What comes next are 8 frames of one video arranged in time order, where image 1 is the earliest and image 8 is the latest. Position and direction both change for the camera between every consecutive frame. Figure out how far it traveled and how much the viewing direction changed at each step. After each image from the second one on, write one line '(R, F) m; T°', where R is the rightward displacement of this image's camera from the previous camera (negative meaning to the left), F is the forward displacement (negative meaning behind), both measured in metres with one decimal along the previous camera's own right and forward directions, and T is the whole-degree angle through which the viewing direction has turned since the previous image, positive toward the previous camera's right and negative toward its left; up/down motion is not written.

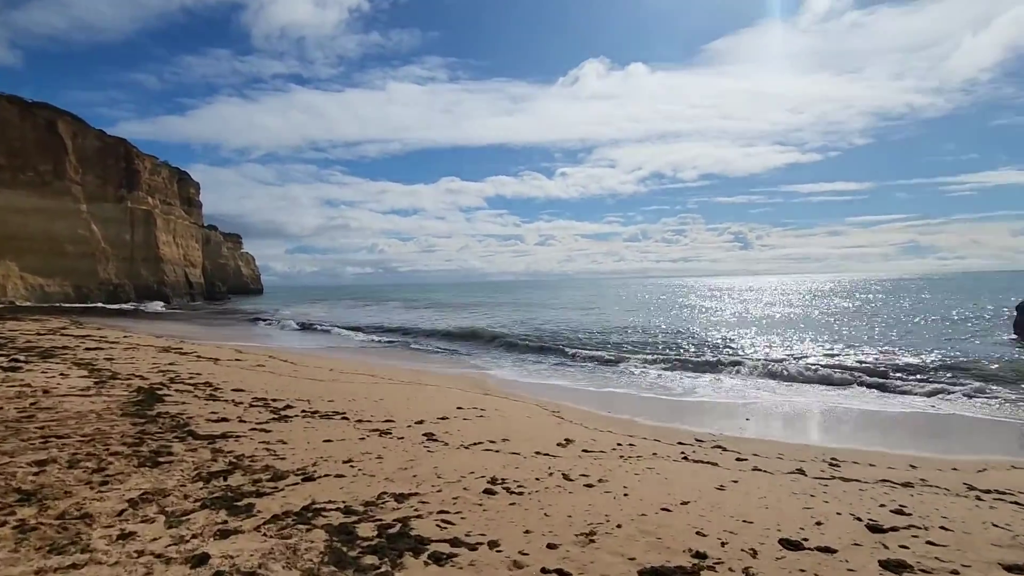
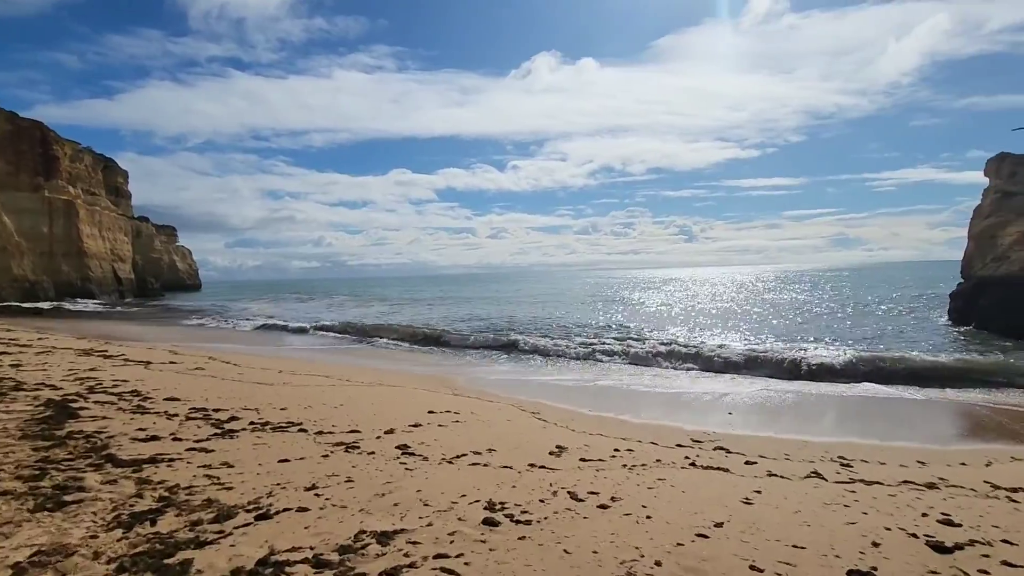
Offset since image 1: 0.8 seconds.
(-0.5, +1.0) m; +5°
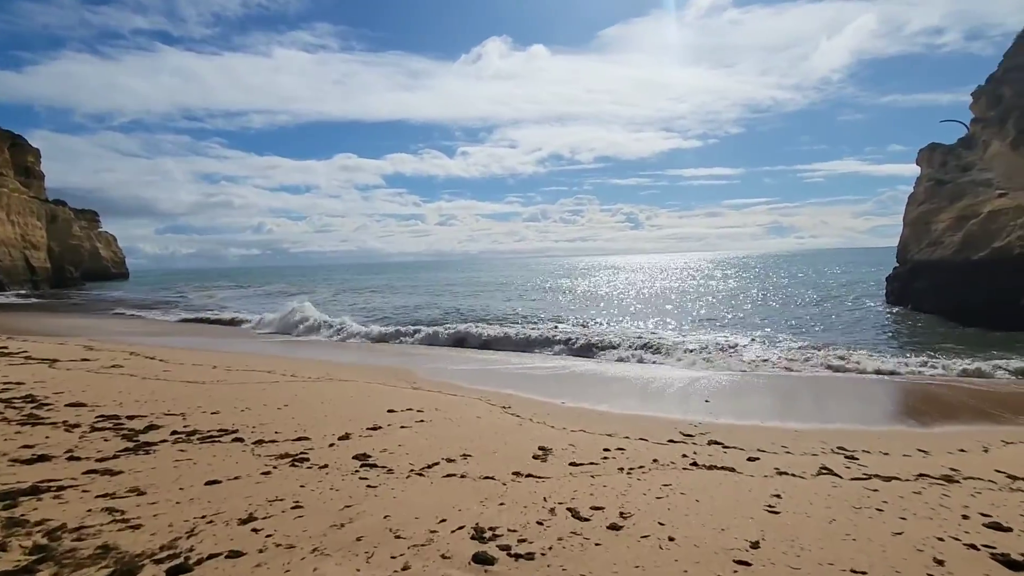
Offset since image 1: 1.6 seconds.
(-0.3, +1.0) m; +5°
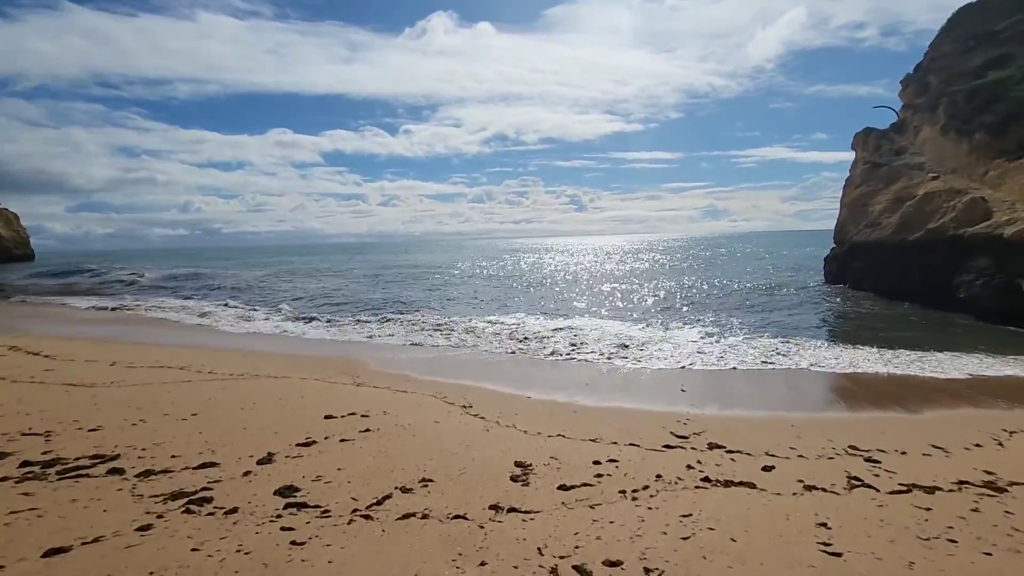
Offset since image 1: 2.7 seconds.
(-0.2, +1.4) m; +6°
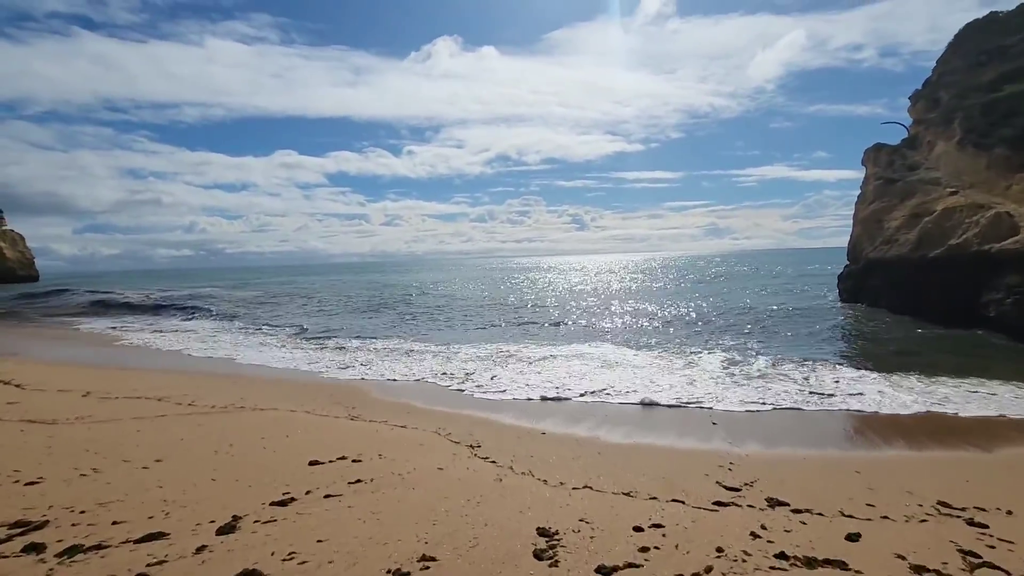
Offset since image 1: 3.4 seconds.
(-0.2, +1.0) m; 0°
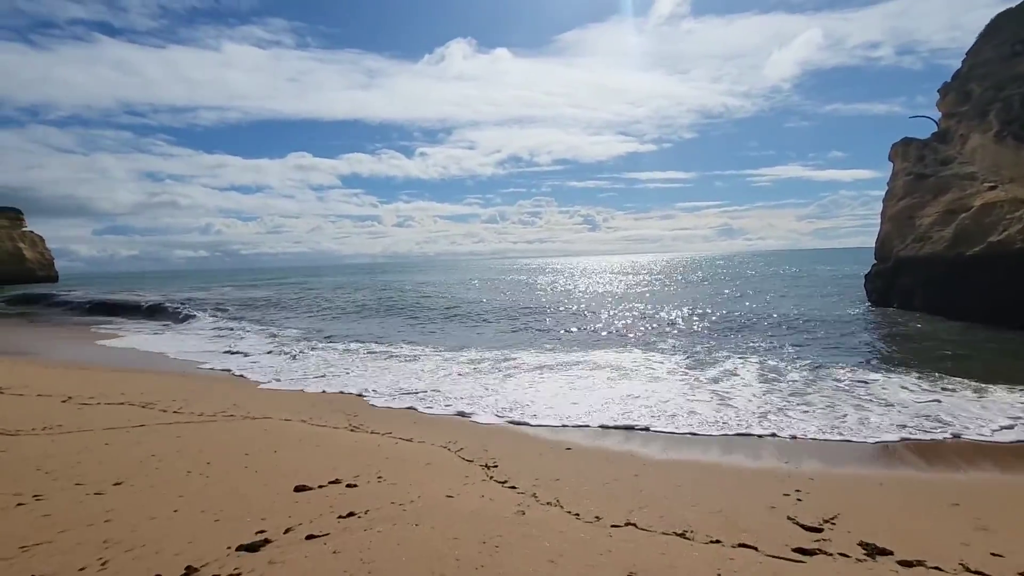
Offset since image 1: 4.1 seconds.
(-0.1, +1.0) m; -1°
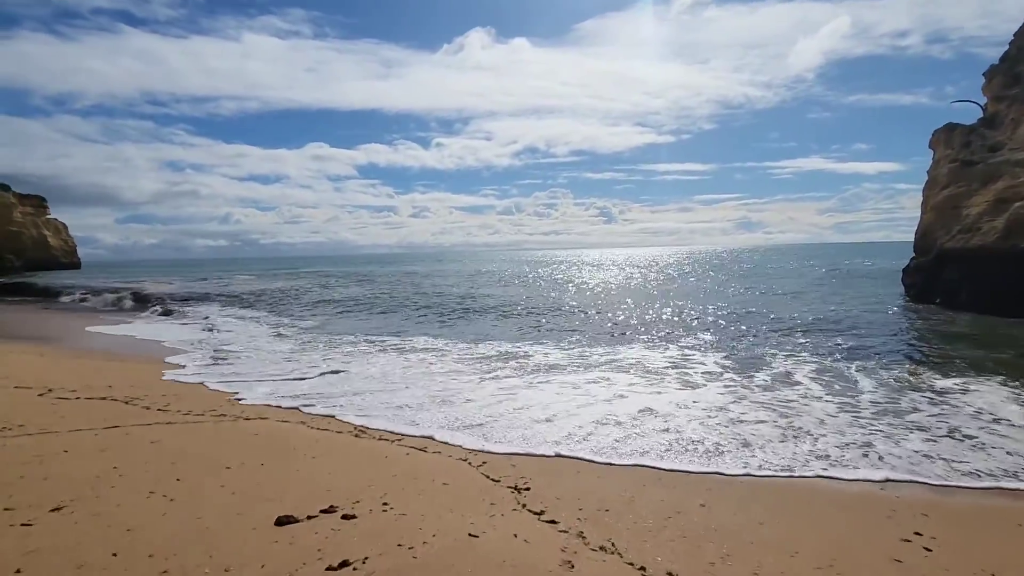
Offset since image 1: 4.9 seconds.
(-0.2, +1.2) m; -2°
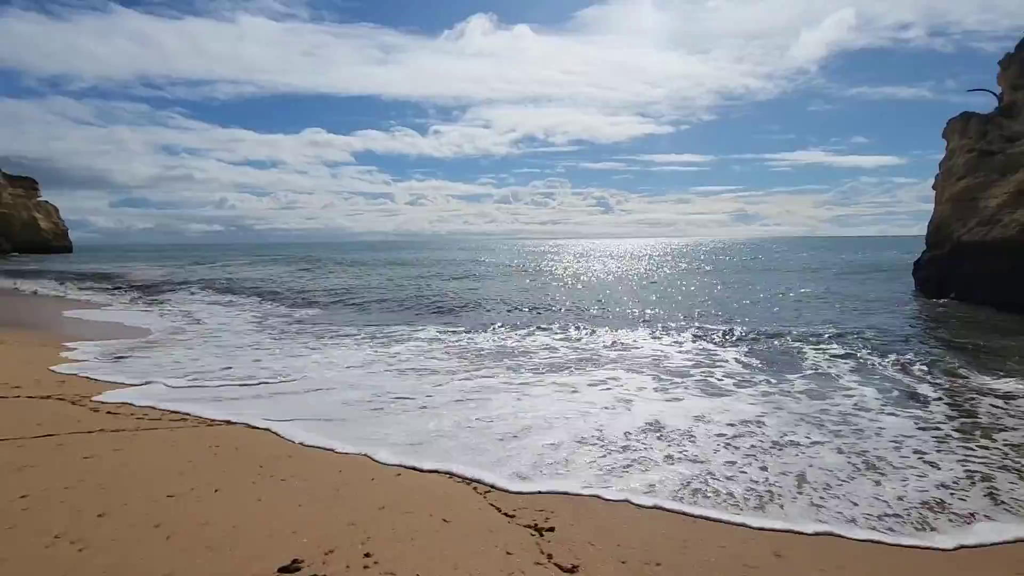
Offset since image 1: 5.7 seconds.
(-0.2, +1.1) m; 0°
